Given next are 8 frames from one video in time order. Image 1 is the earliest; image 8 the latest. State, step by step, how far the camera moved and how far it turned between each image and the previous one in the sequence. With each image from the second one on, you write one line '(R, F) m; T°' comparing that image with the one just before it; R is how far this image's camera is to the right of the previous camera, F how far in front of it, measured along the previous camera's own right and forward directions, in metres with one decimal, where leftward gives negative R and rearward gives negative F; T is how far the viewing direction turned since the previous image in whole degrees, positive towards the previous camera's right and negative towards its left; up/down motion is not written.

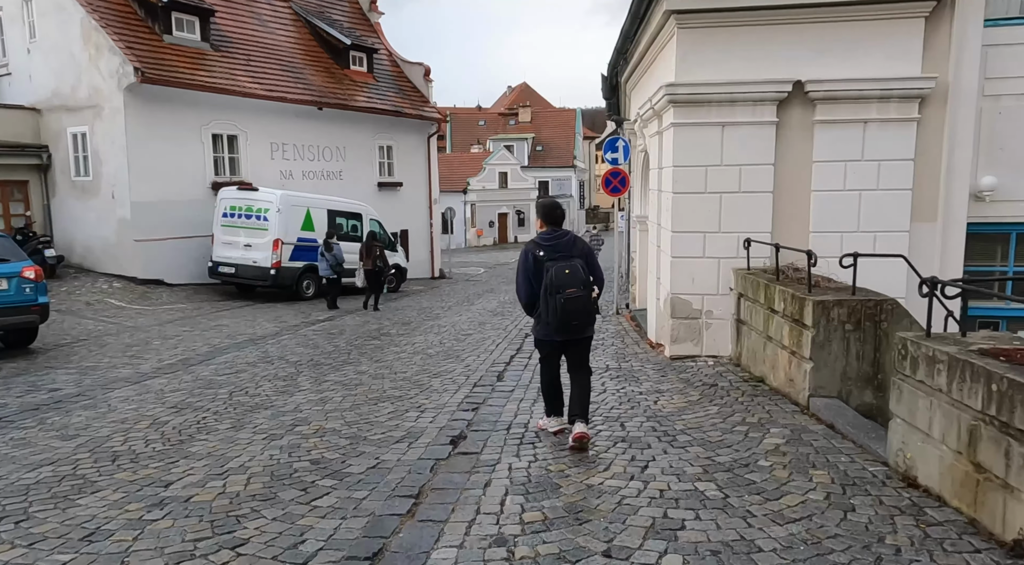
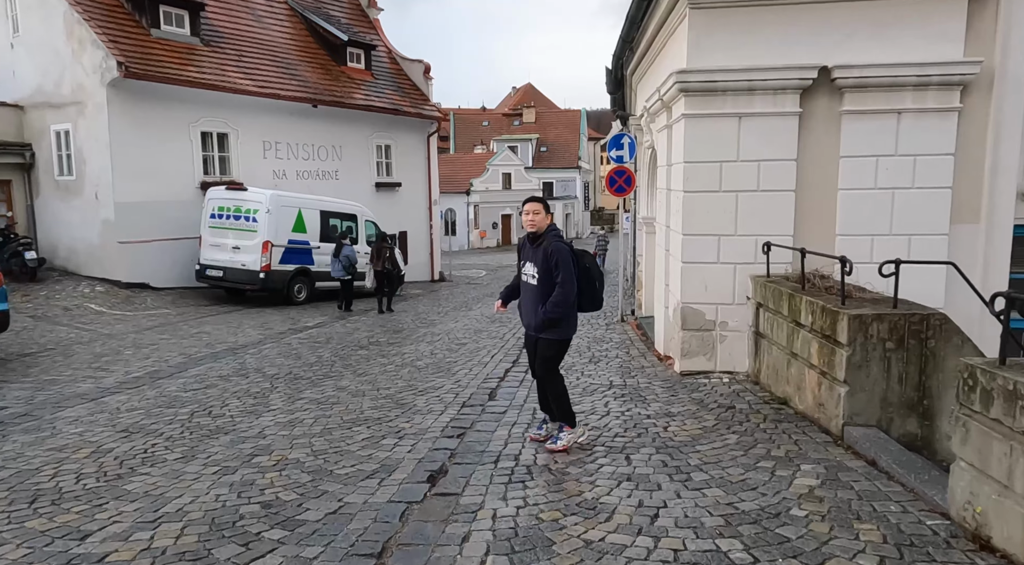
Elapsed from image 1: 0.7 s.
(+0.1, +0.7) m; 0°
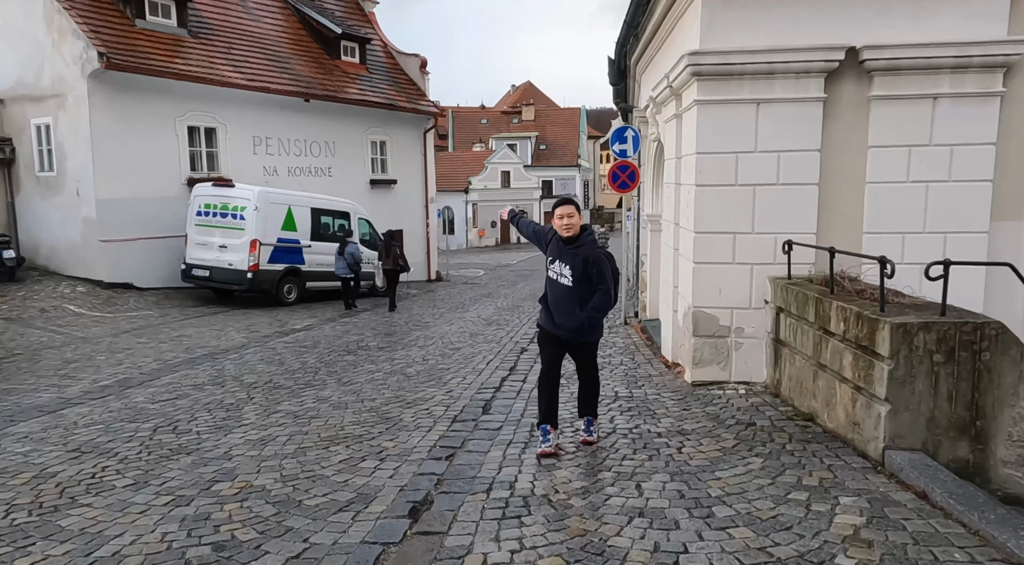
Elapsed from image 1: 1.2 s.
(0.0, +0.6) m; 0°
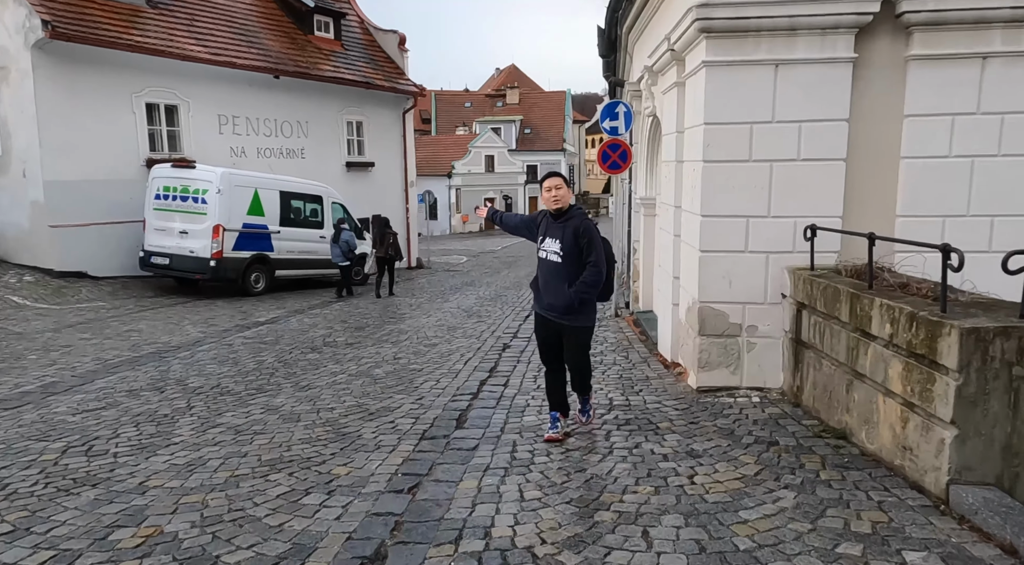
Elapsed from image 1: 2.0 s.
(0.0, +0.9) m; +1°
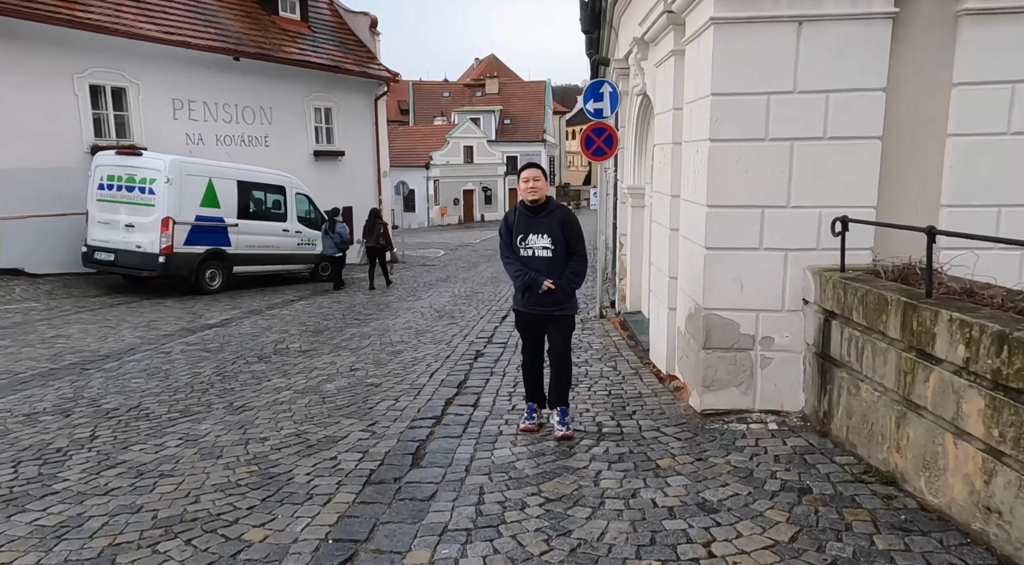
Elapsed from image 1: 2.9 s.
(+0.1, +1.0) m; +1°
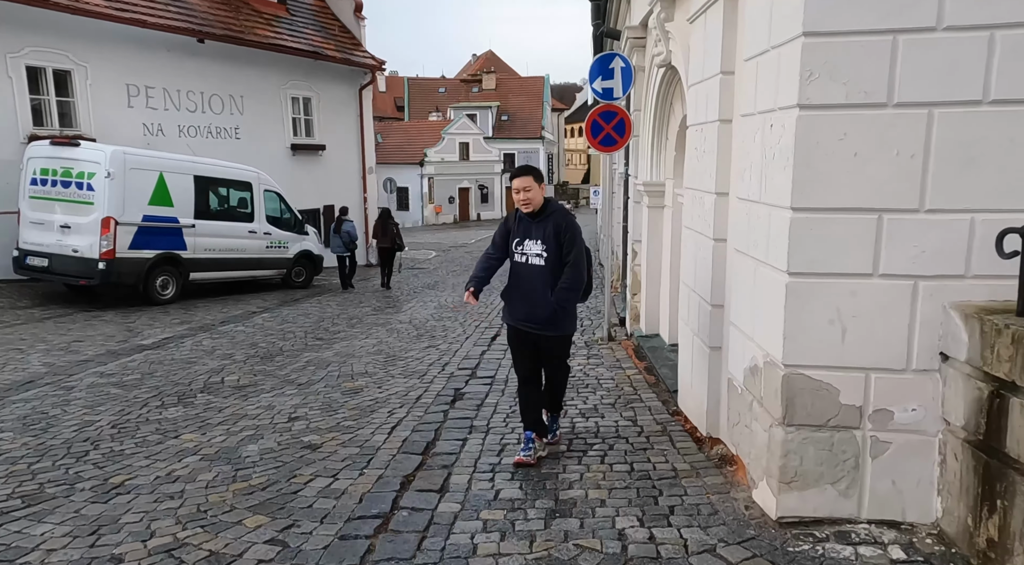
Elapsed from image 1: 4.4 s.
(+0.1, +1.7) m; 0°
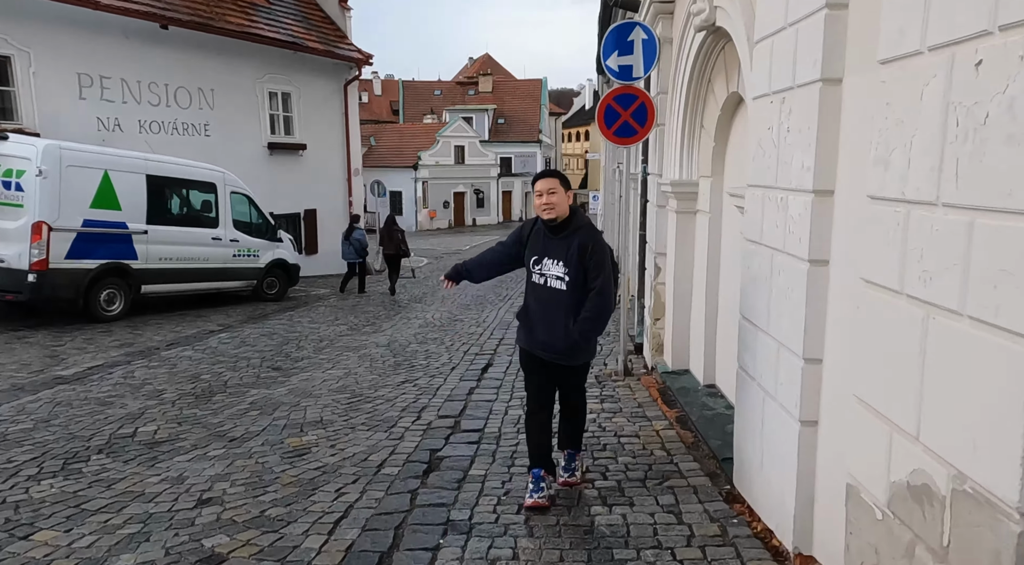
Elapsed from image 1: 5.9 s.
(0.0, +1.5) m; 0°
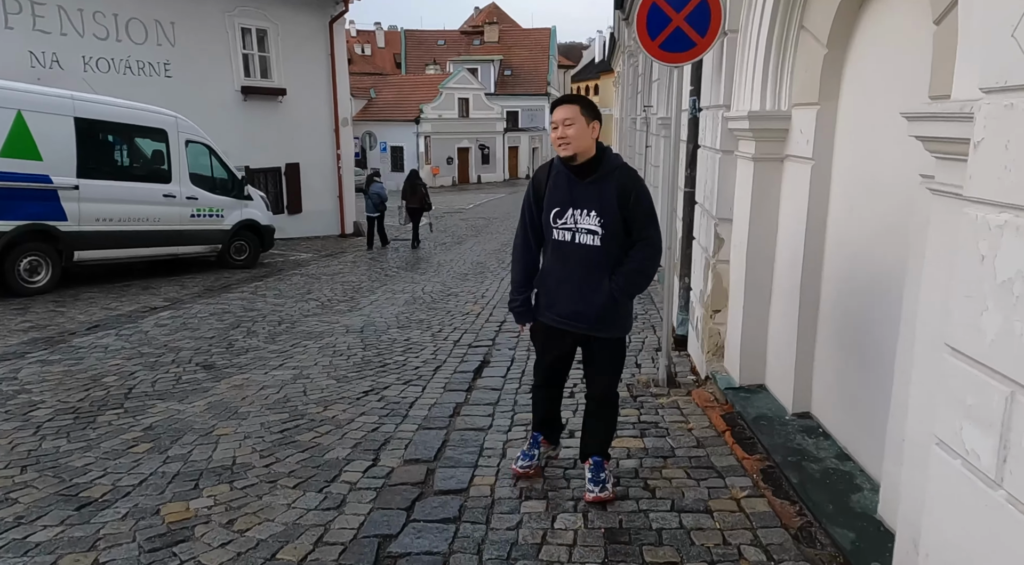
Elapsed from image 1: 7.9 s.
(0.0, +1.9) m; -1°
